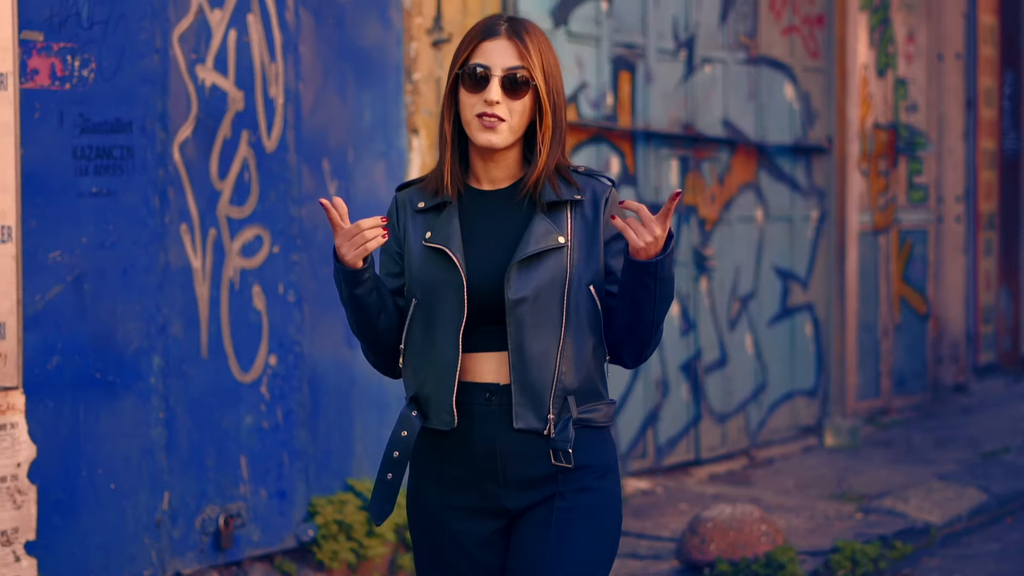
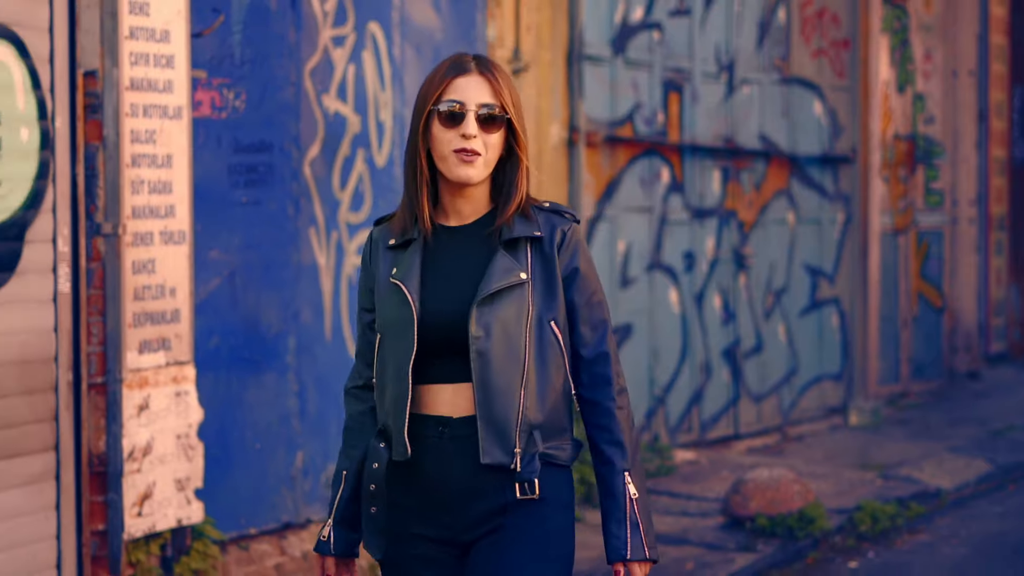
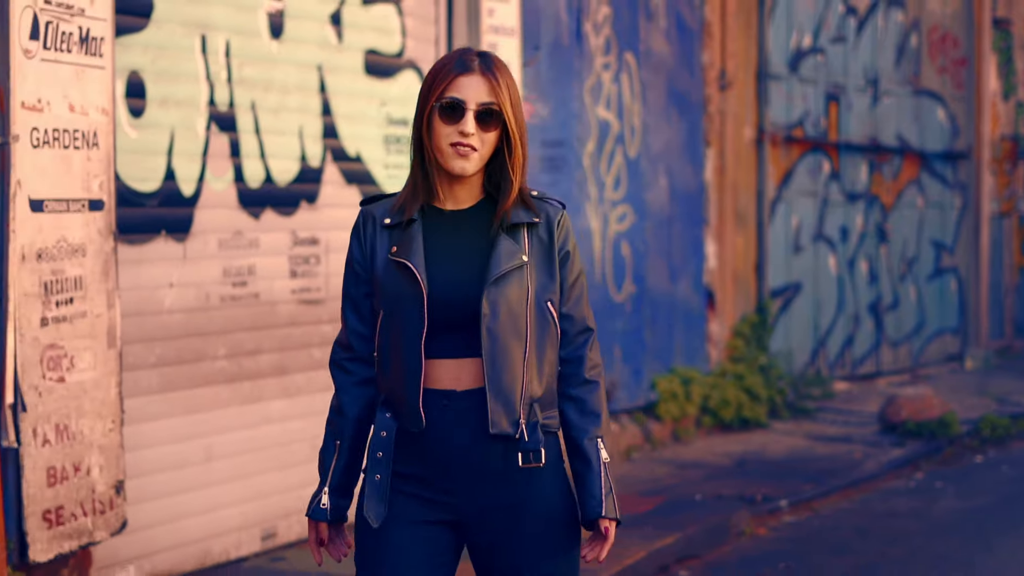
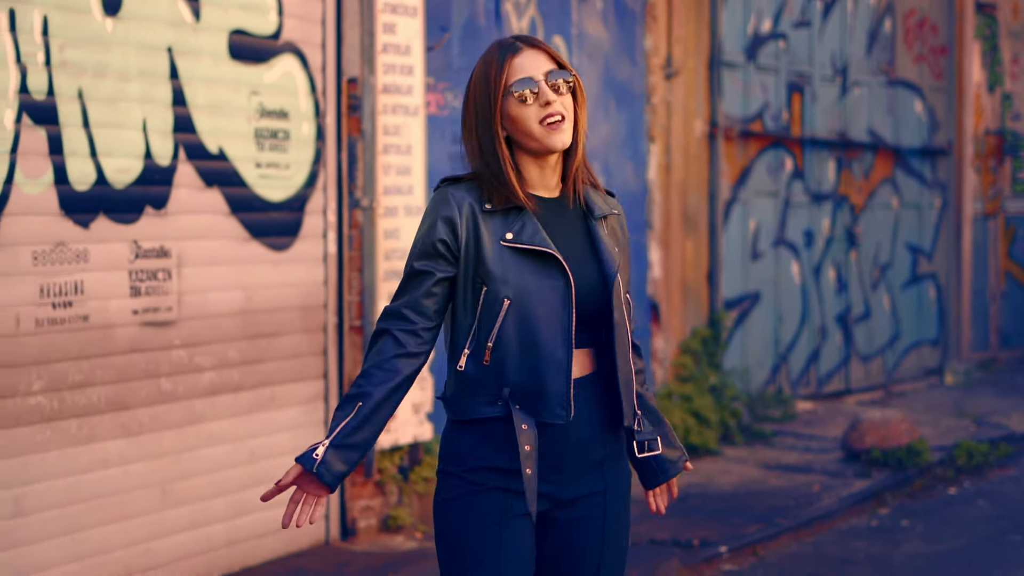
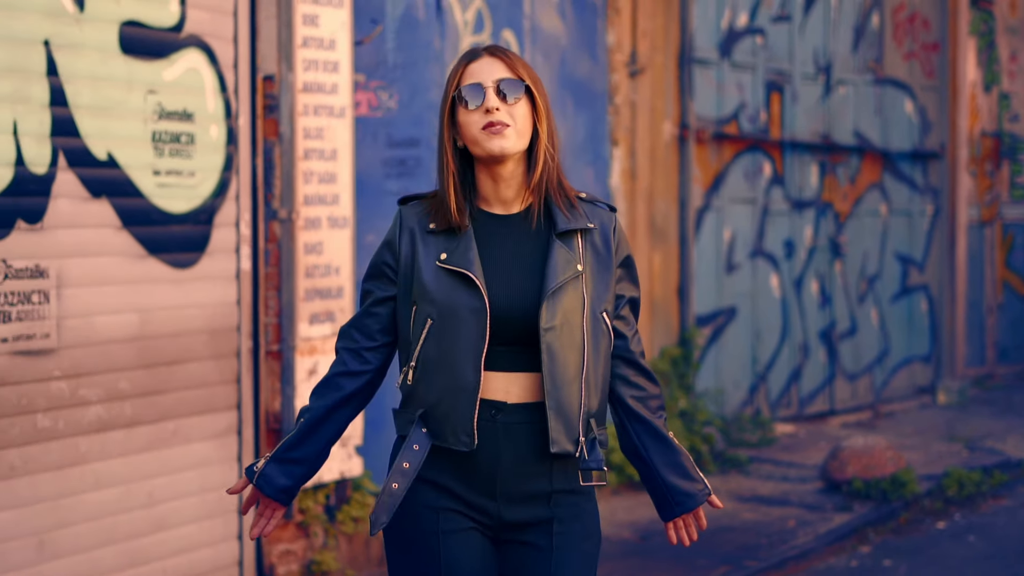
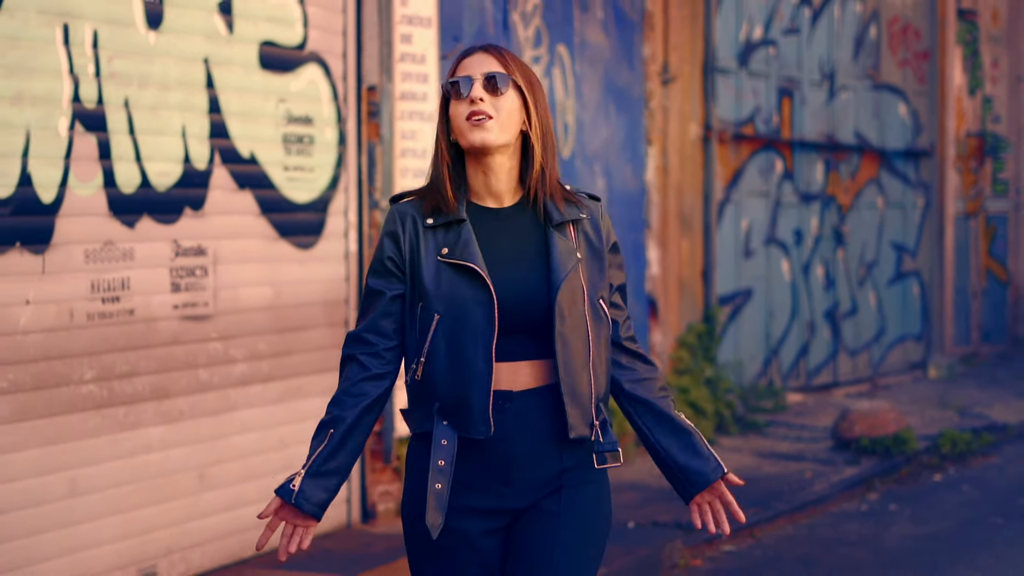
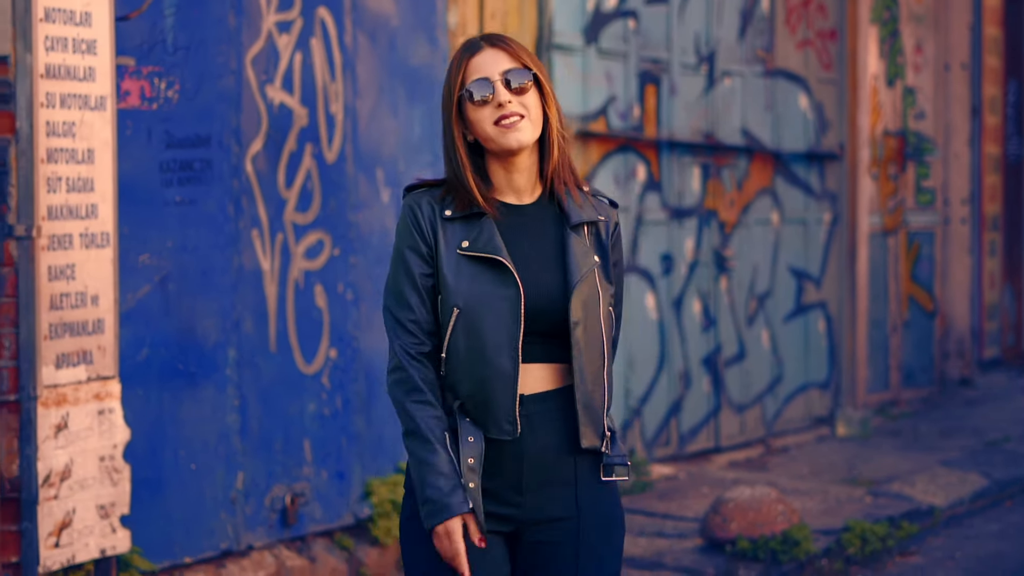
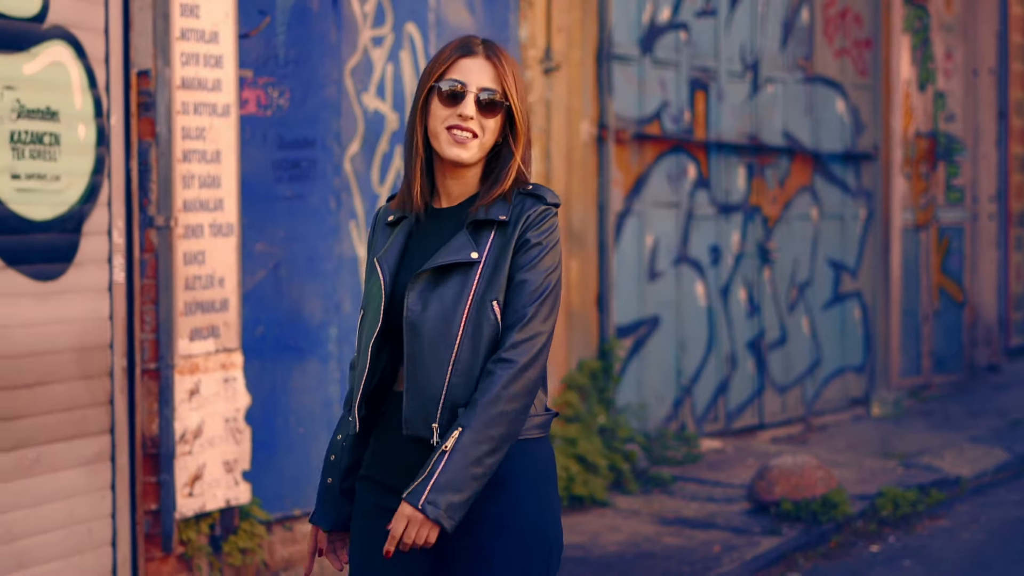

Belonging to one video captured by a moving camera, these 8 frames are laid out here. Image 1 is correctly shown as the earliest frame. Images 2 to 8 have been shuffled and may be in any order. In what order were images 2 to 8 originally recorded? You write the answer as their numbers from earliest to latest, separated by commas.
7, 2, 8, 5, 4, 6, 3
